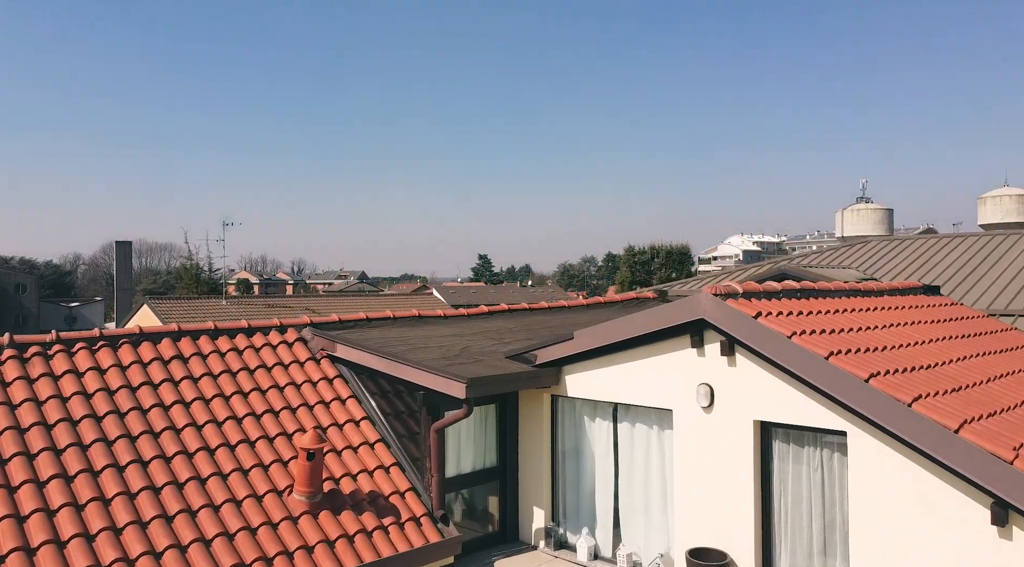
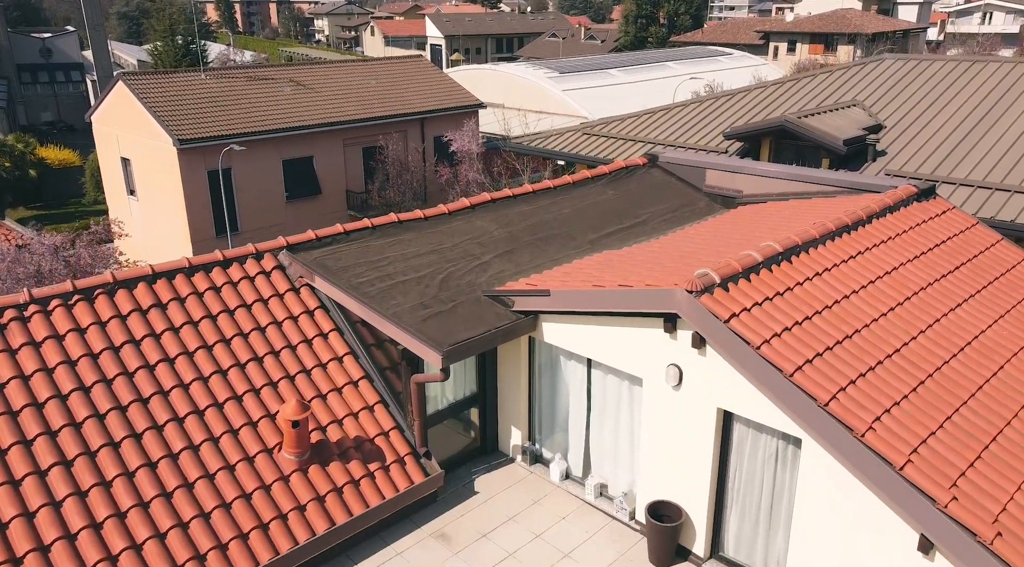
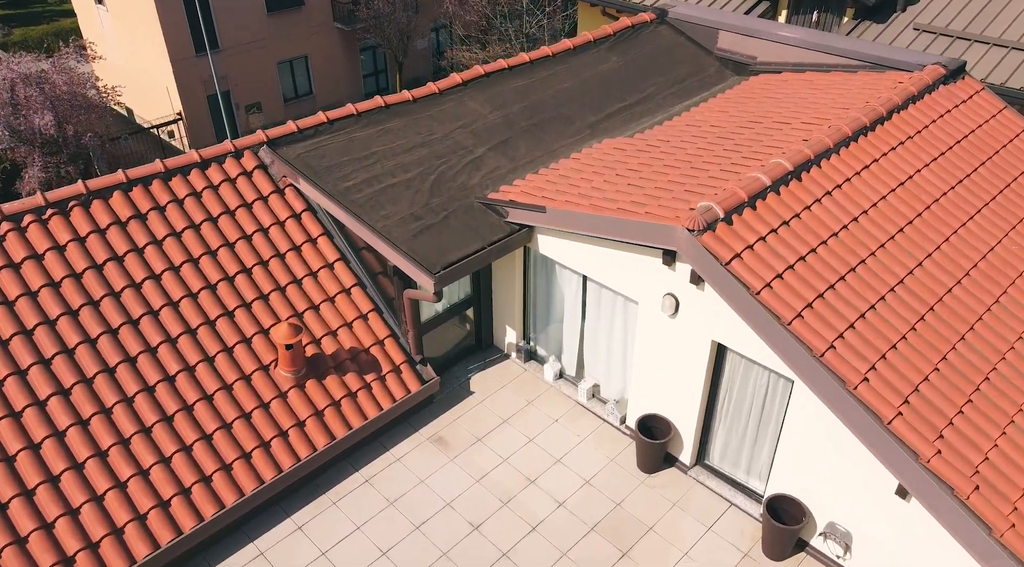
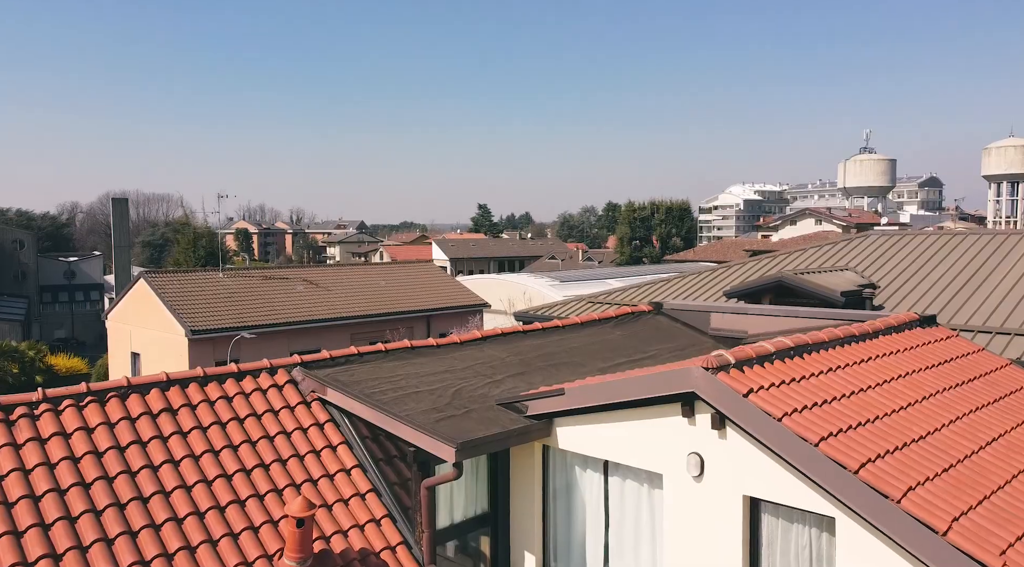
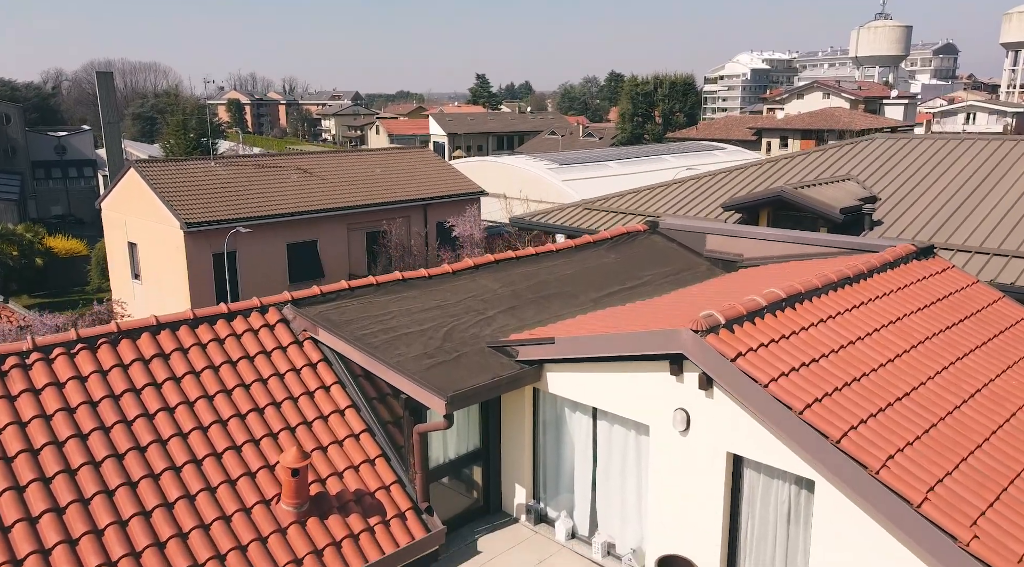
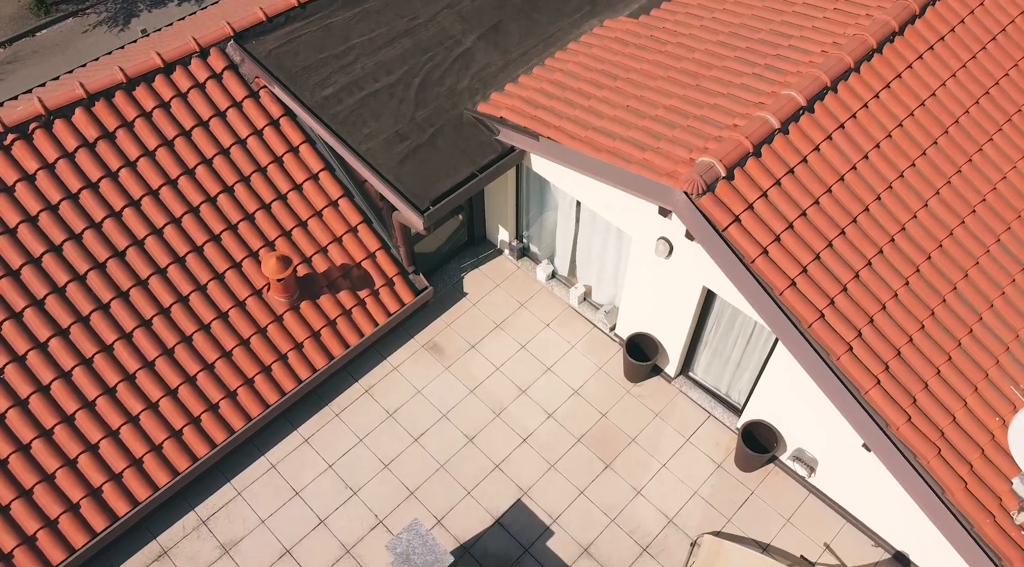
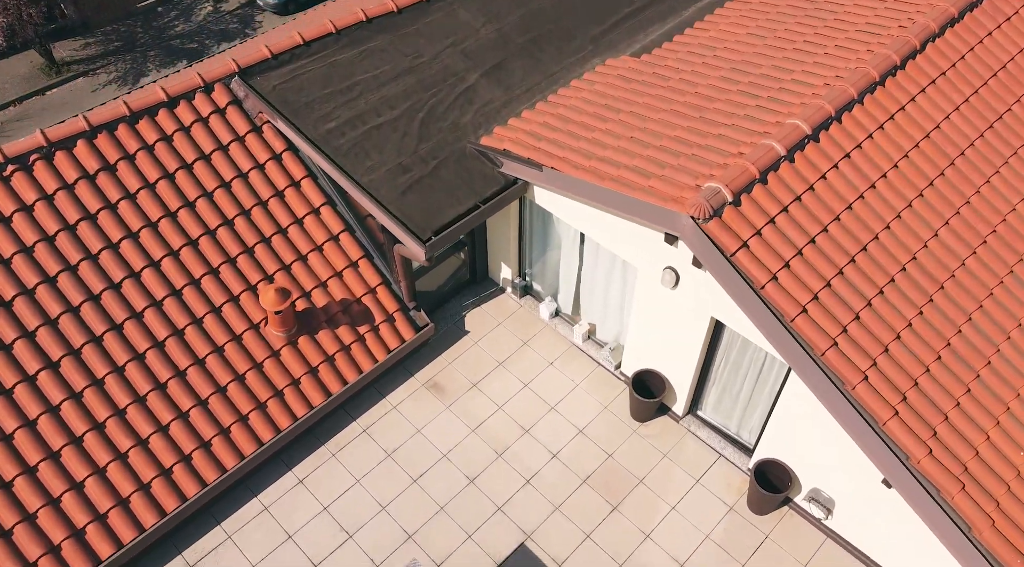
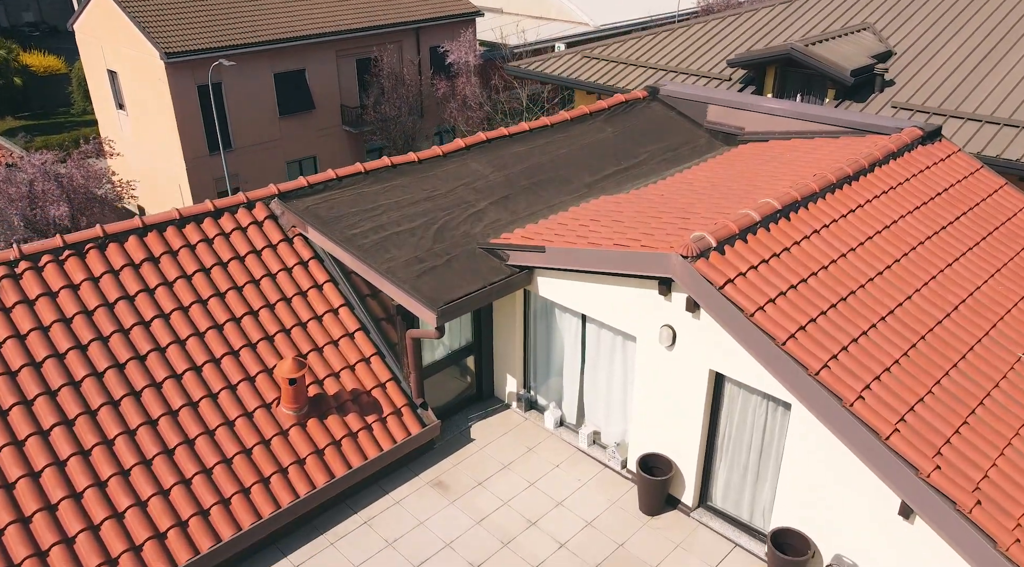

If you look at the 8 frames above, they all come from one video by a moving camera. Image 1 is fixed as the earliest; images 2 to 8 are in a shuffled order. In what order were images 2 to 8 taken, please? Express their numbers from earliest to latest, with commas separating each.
4, 5, 2, 8, 3, 7, 6
